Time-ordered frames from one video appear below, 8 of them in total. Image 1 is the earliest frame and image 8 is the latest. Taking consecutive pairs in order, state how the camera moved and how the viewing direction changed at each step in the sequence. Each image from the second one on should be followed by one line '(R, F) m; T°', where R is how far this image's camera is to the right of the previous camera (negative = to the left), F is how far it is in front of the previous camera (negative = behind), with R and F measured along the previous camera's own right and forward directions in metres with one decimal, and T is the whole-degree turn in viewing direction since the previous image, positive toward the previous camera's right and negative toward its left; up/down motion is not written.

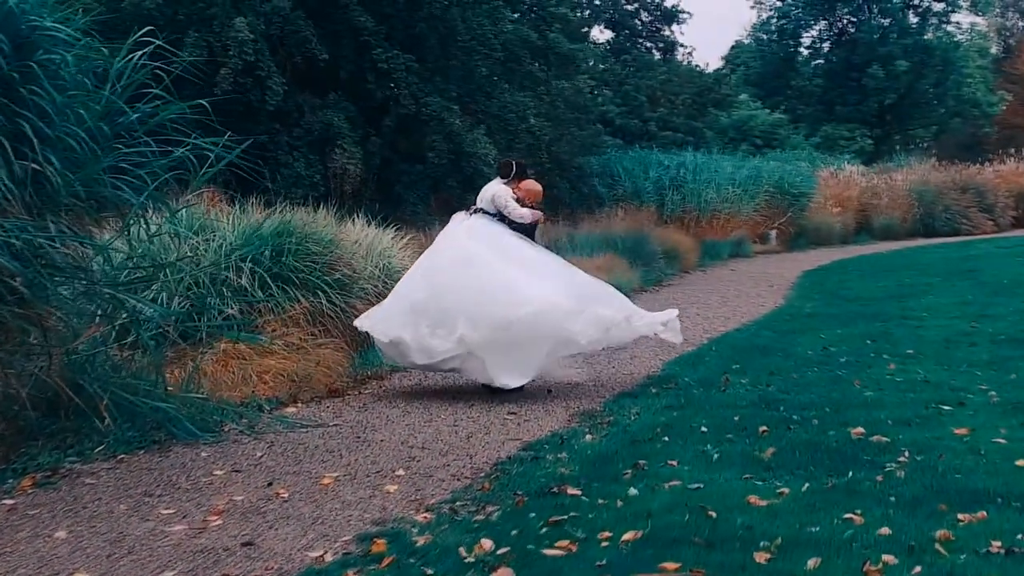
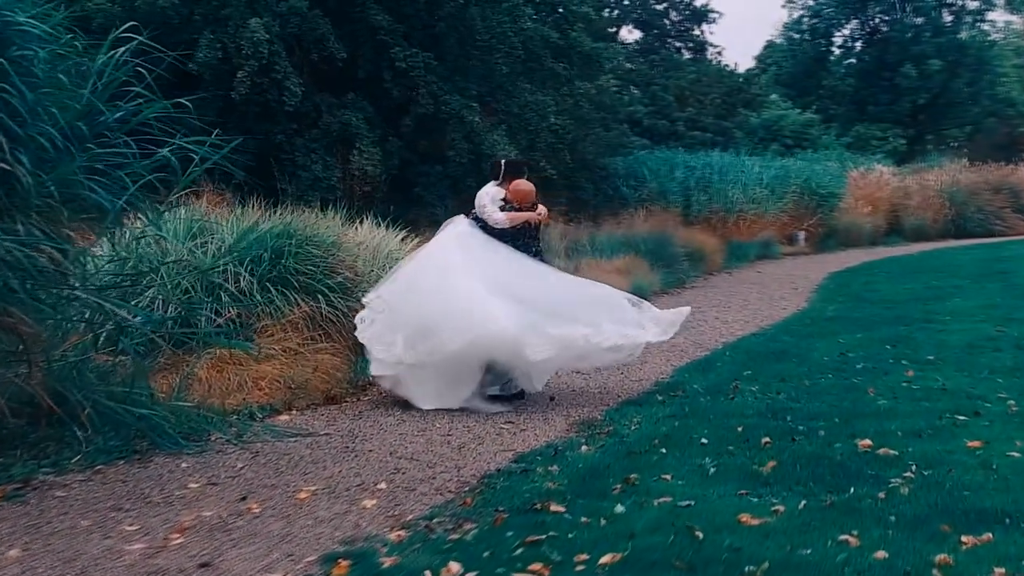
(+0.2, +0.3) m; -1°
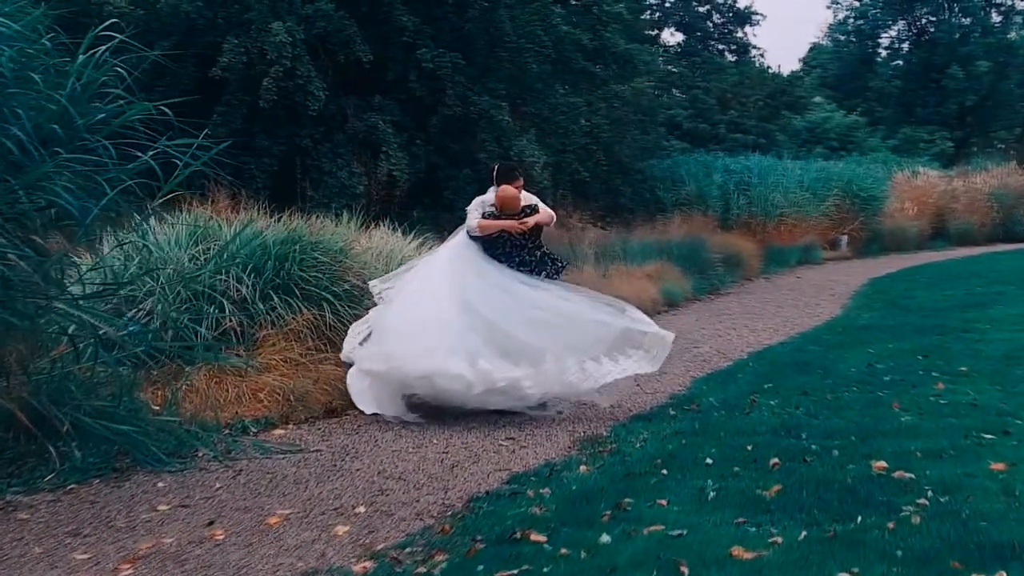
(+0.2, +0.3) m; -2°
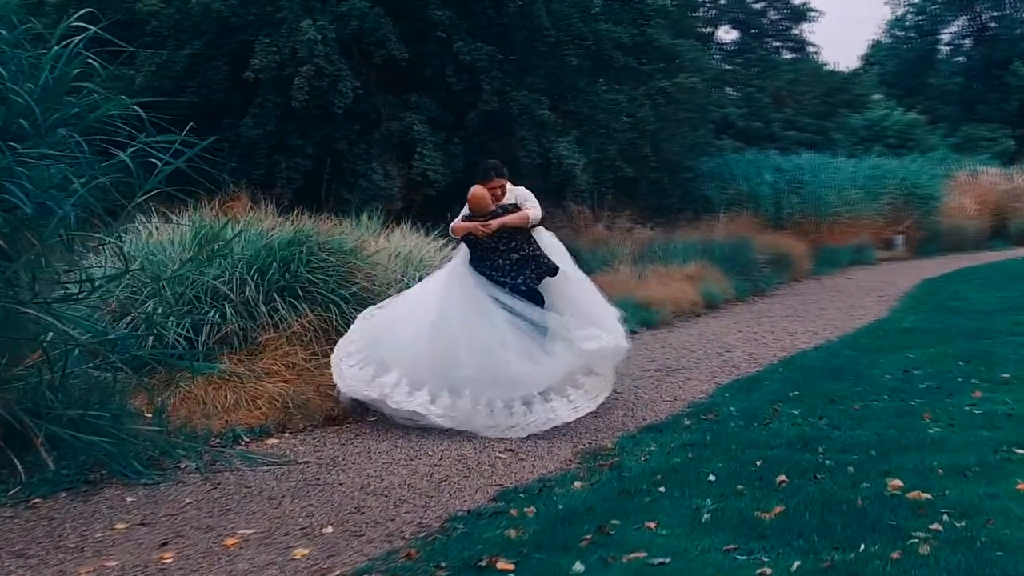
(+0.3, +0.4) m; -2°
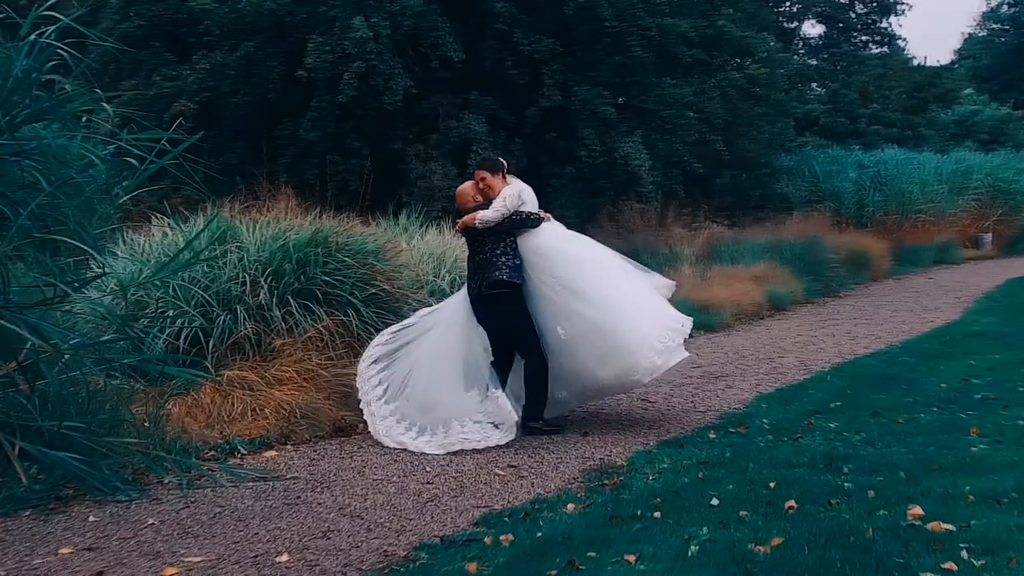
(+0.4, +0.5) m; -4°
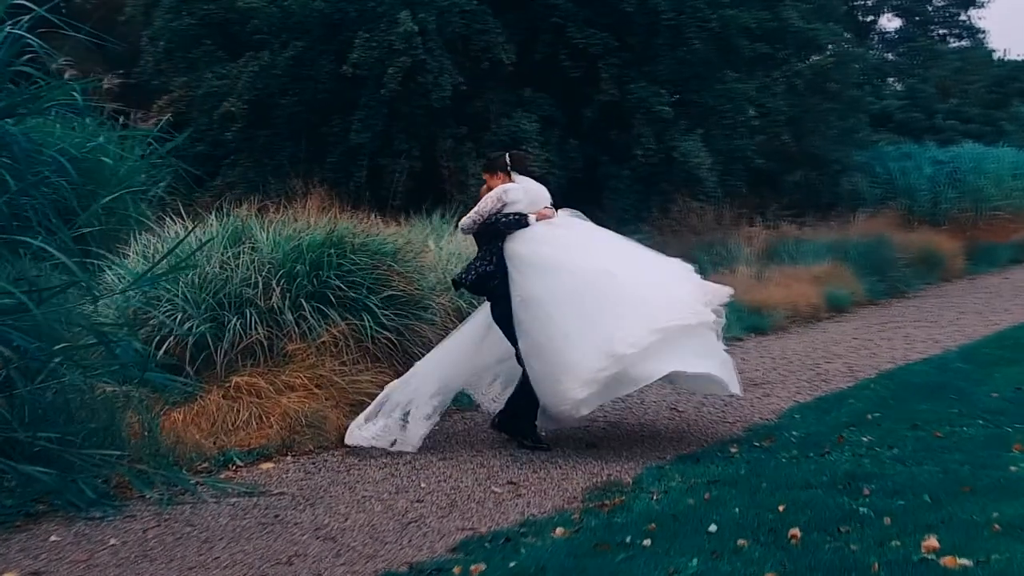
(+0.3, +0.4) m; -3°
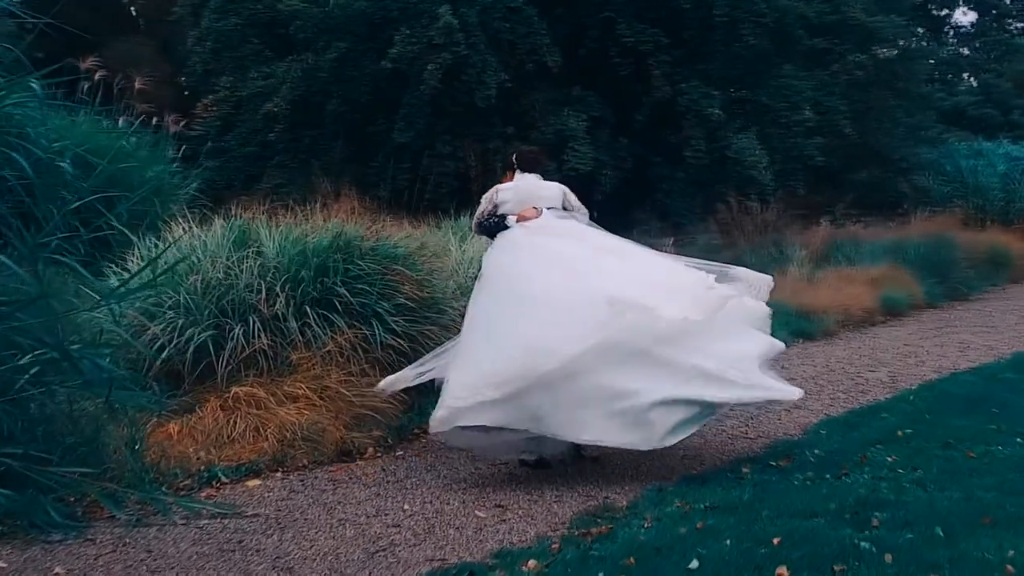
(+0.3, +0.4) m; -3°
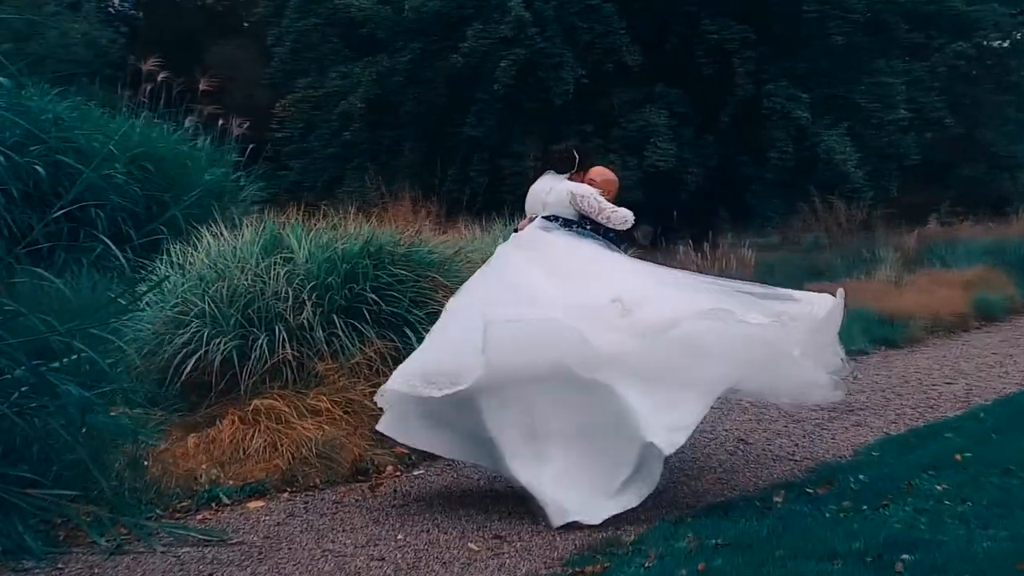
(+0.4, +0.4) m; -5°
